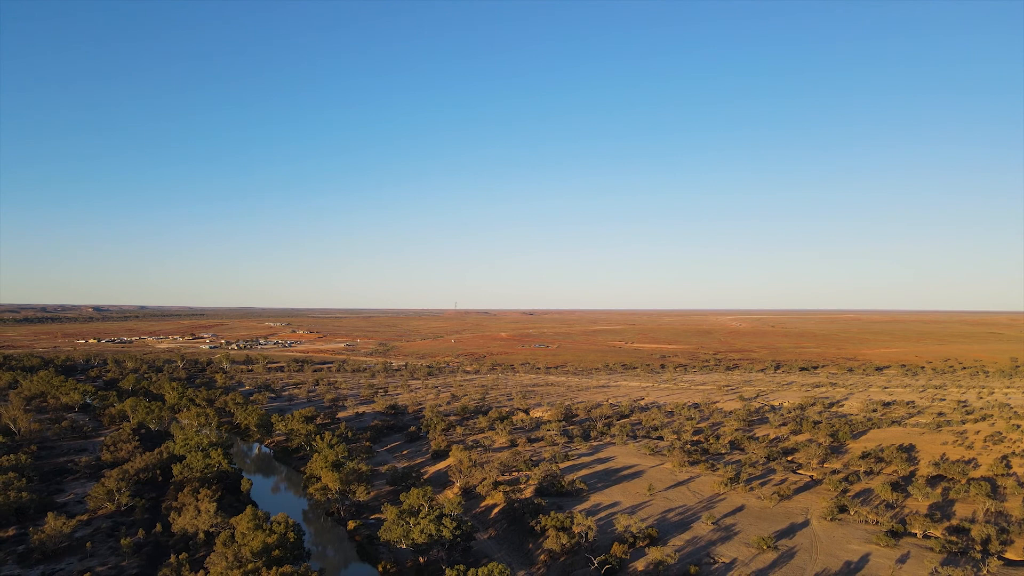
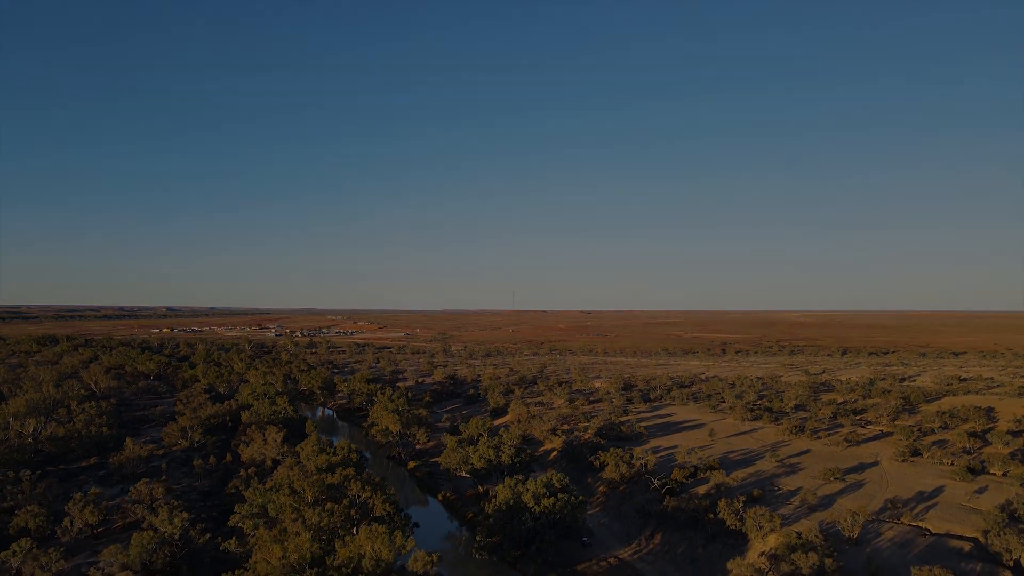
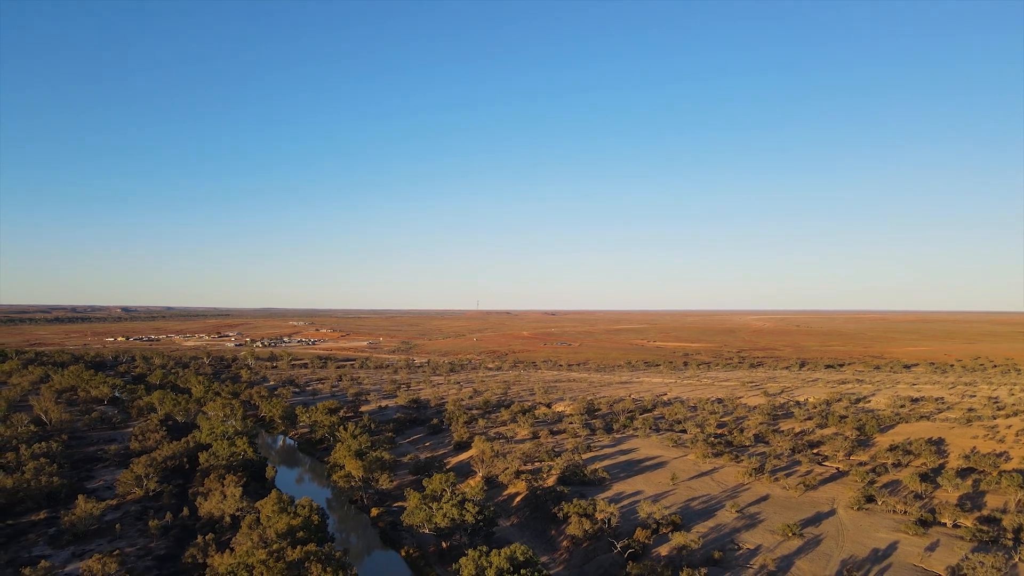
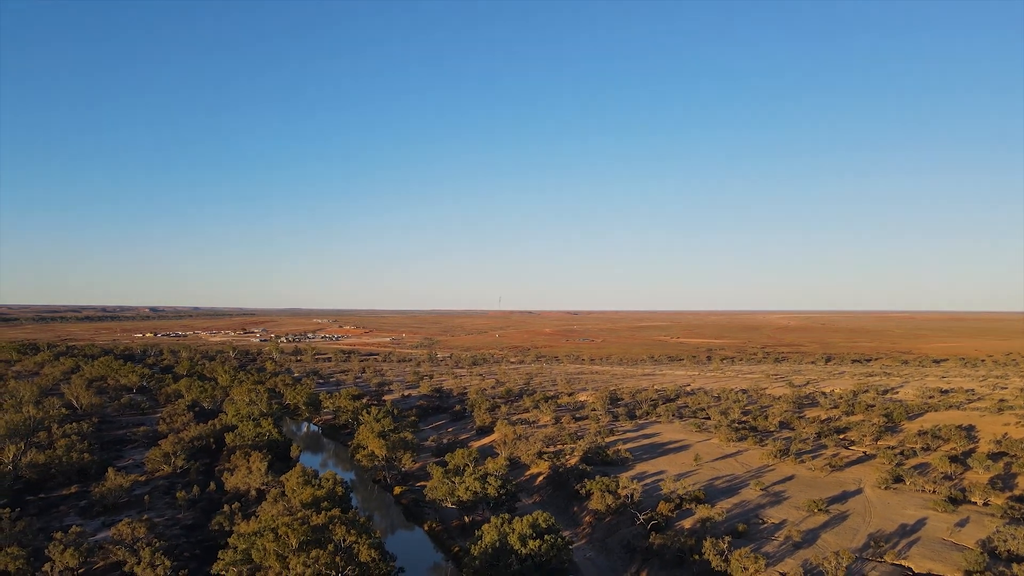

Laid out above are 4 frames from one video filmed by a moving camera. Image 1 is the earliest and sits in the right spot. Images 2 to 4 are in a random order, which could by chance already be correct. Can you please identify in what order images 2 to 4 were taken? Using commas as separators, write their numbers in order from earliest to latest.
3, 4, 2
